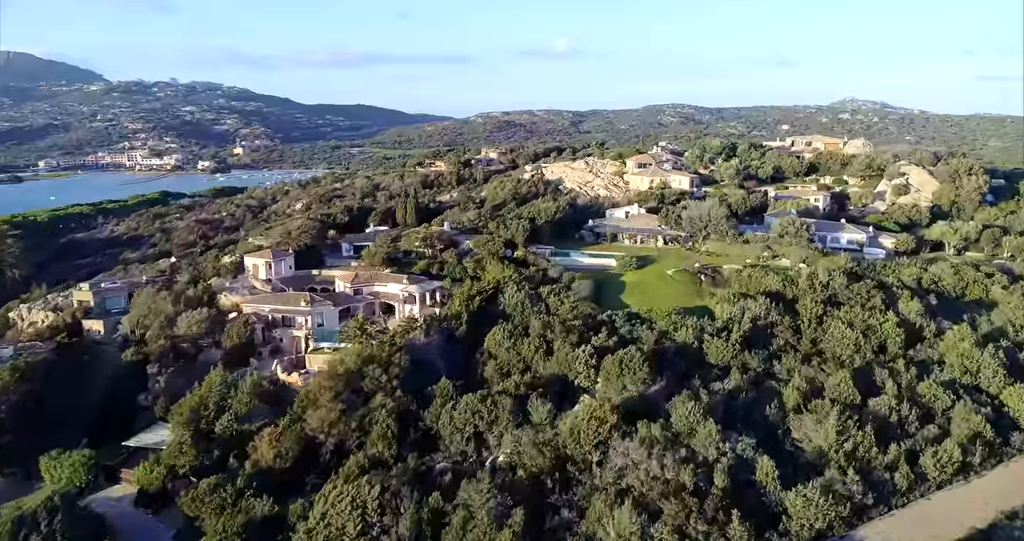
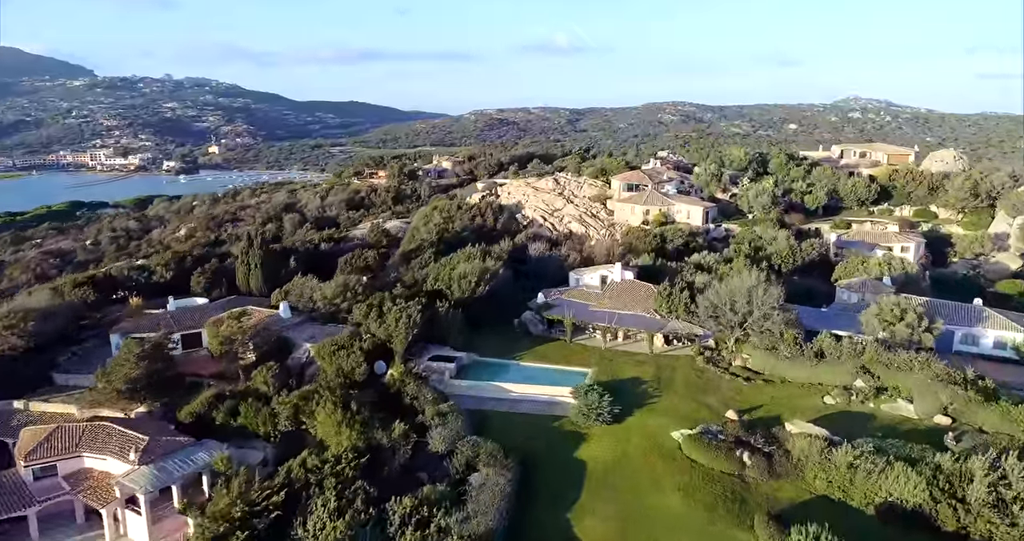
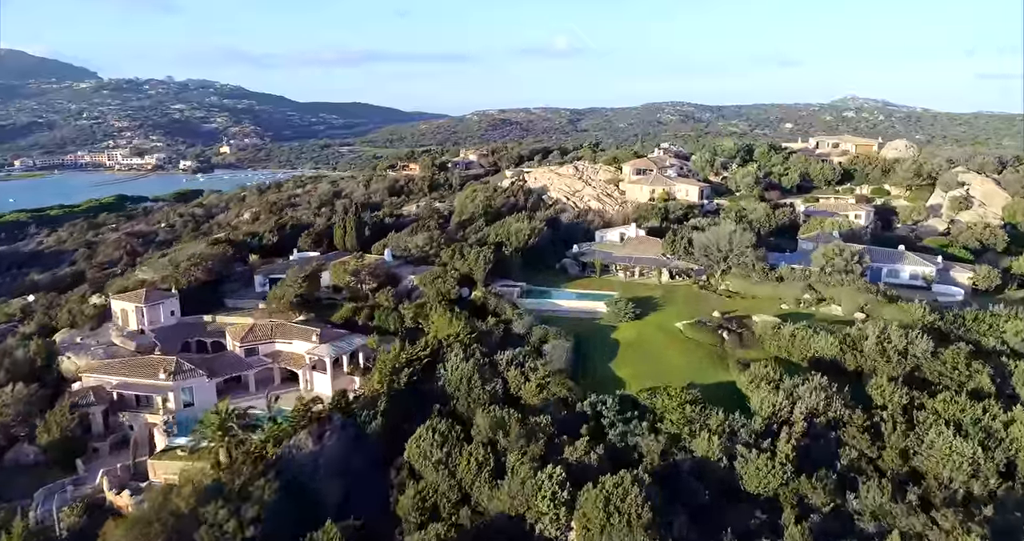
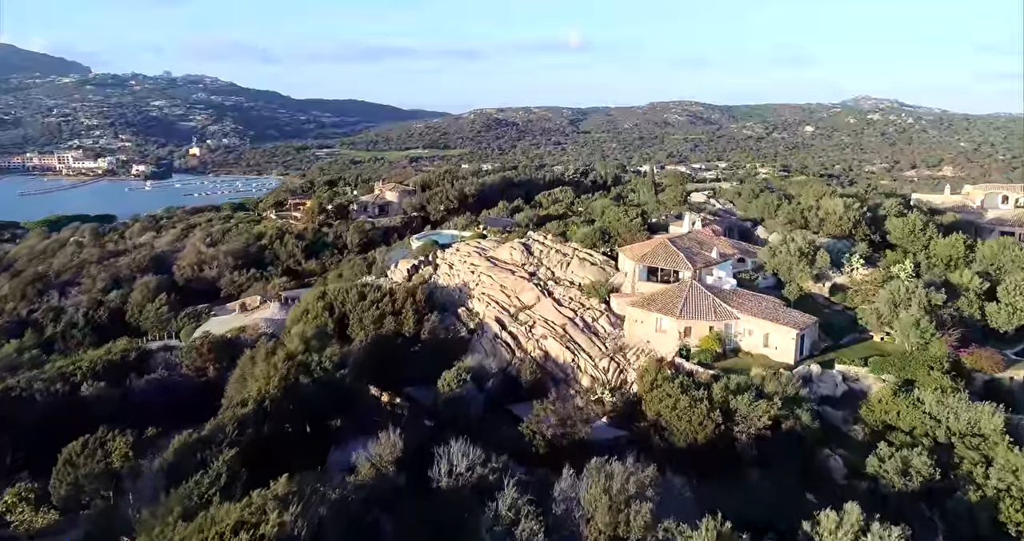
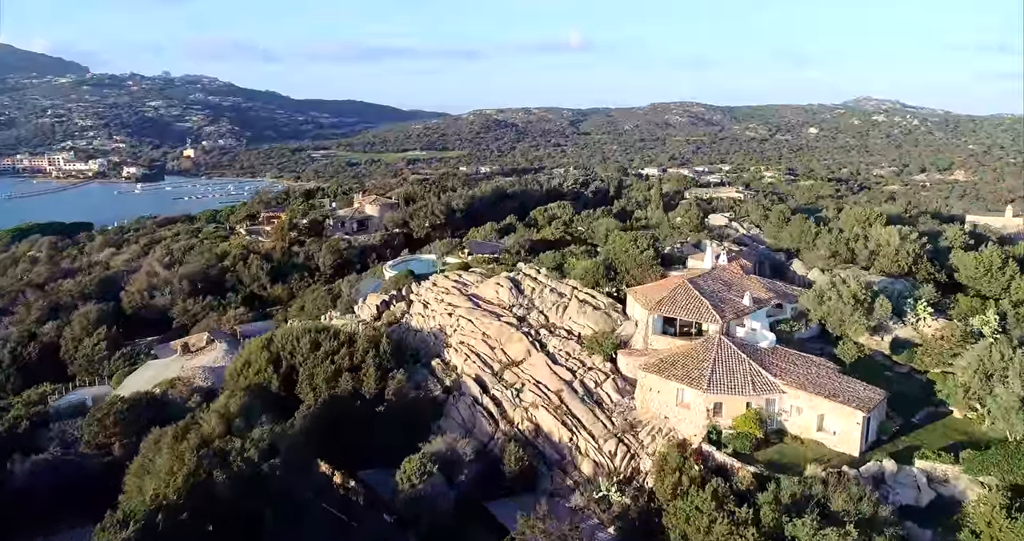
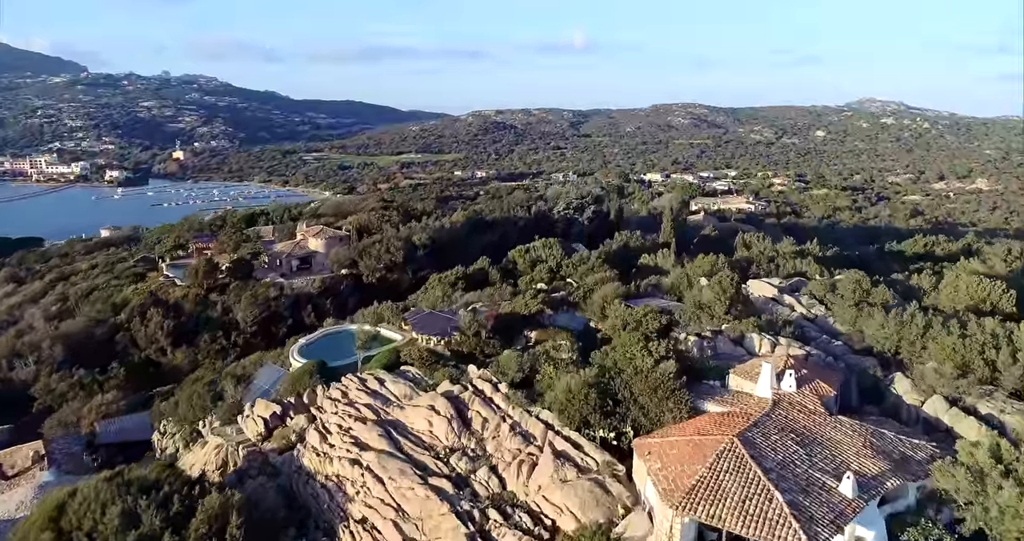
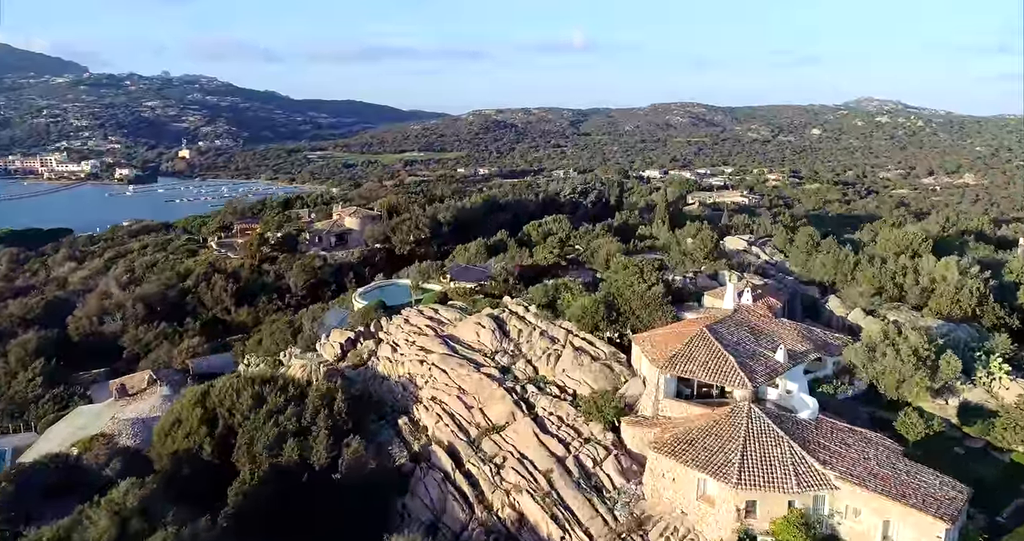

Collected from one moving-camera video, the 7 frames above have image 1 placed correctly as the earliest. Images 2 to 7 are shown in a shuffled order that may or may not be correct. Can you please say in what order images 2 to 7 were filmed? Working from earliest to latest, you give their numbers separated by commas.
3, 2, 4, 5, 7, 6
